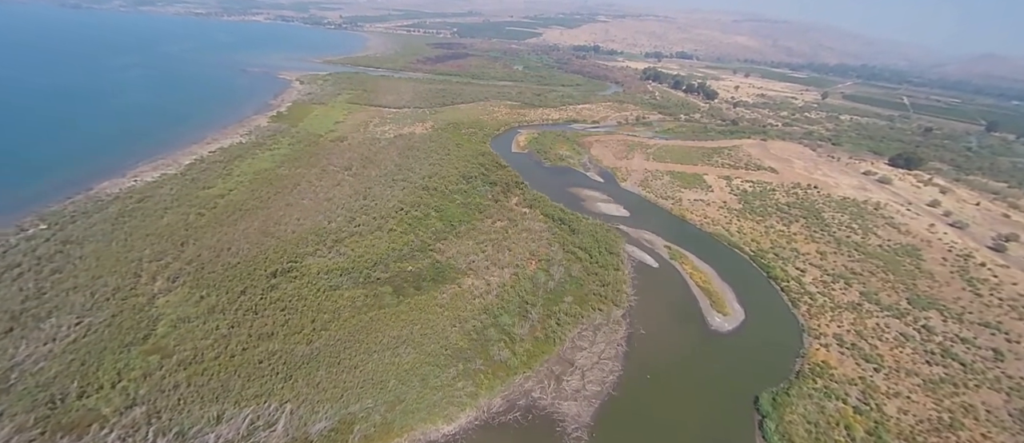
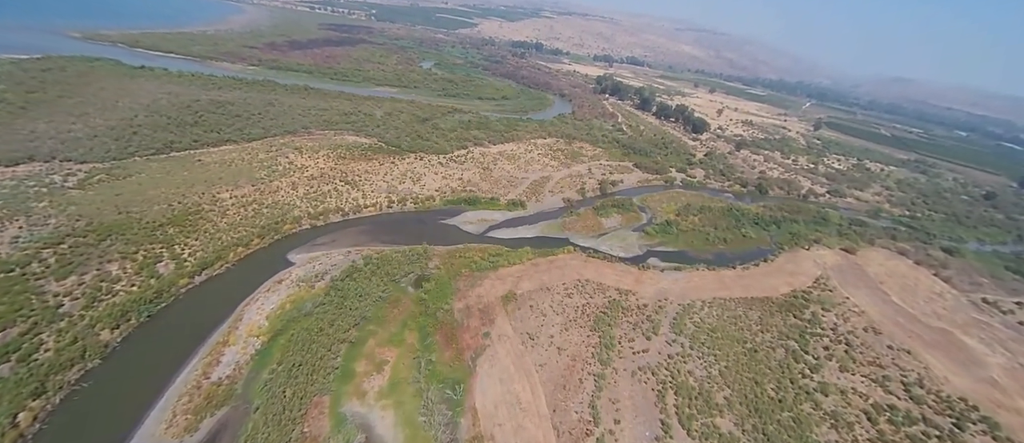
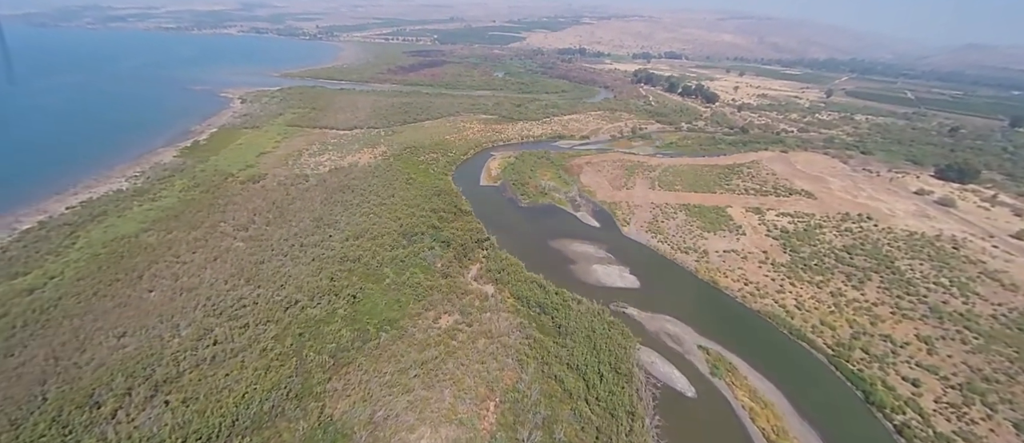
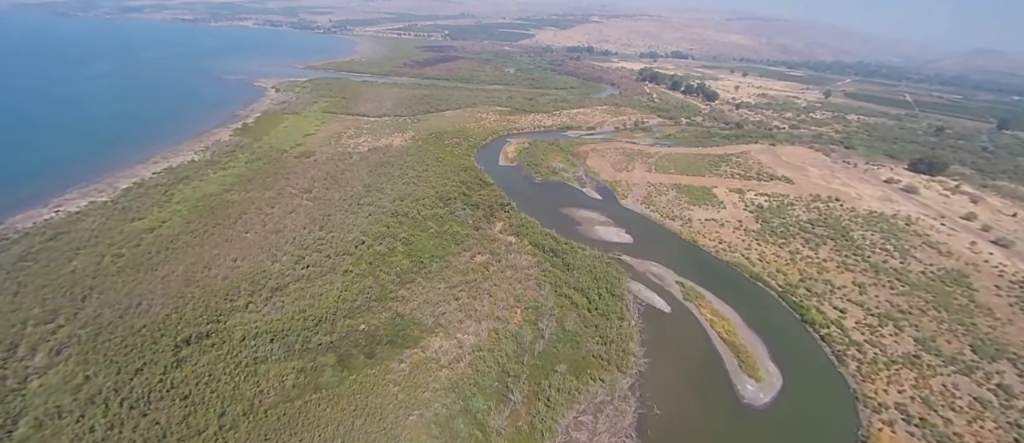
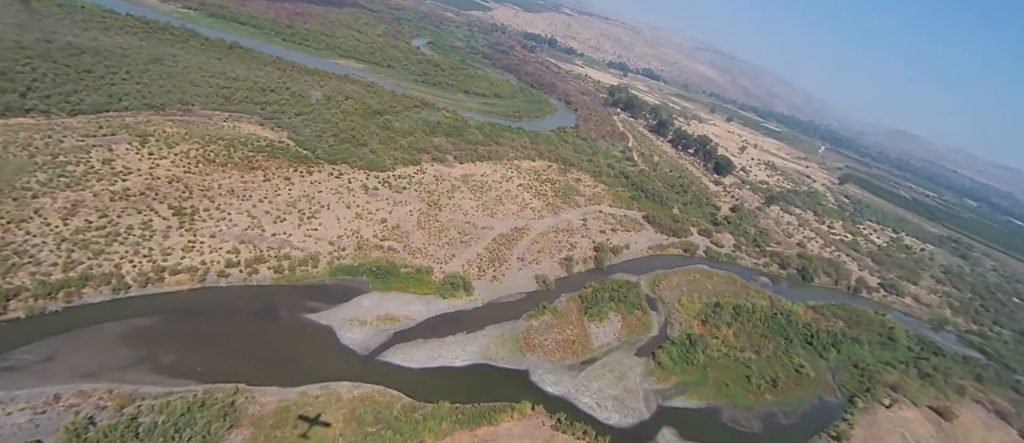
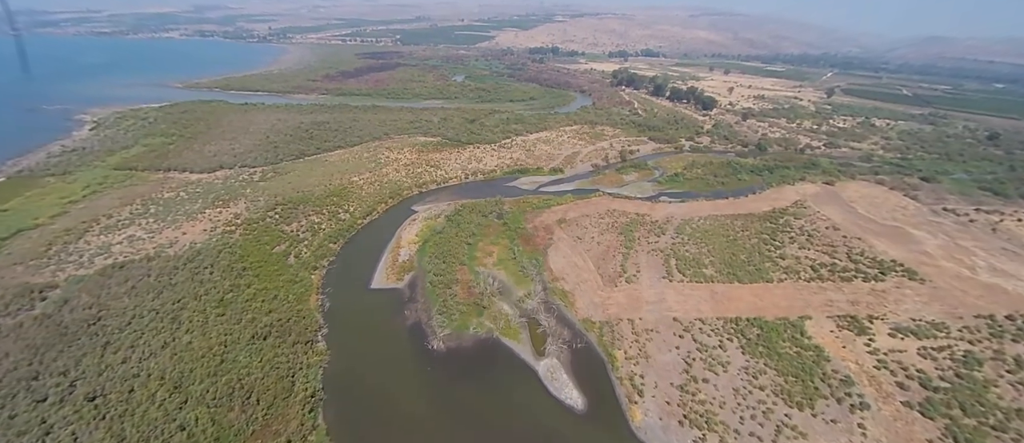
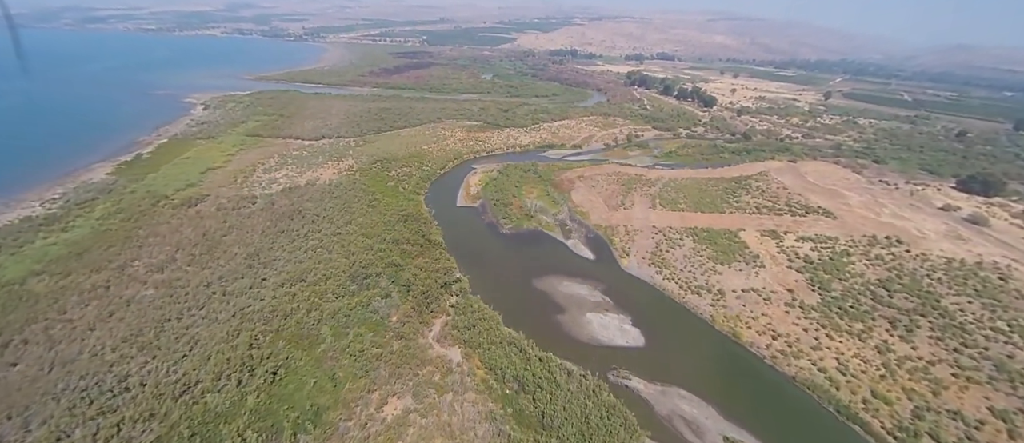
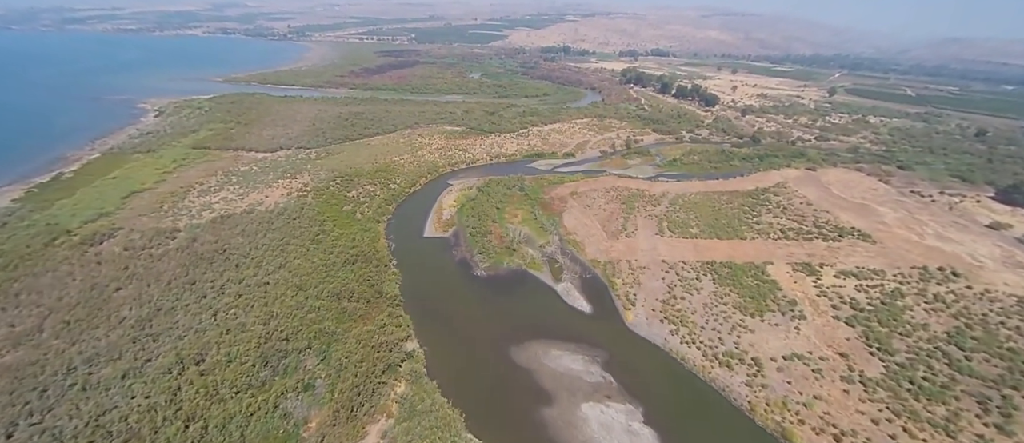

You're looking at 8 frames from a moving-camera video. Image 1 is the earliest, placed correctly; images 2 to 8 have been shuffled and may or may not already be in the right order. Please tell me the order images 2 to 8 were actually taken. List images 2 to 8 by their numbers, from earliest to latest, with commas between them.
4, 3, 7, 8, 6, 2, 5
